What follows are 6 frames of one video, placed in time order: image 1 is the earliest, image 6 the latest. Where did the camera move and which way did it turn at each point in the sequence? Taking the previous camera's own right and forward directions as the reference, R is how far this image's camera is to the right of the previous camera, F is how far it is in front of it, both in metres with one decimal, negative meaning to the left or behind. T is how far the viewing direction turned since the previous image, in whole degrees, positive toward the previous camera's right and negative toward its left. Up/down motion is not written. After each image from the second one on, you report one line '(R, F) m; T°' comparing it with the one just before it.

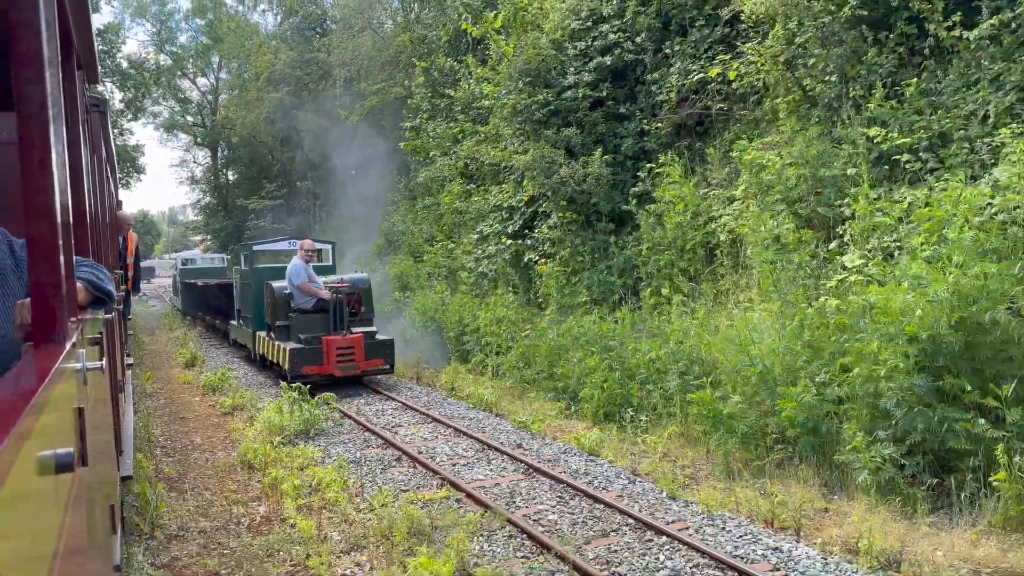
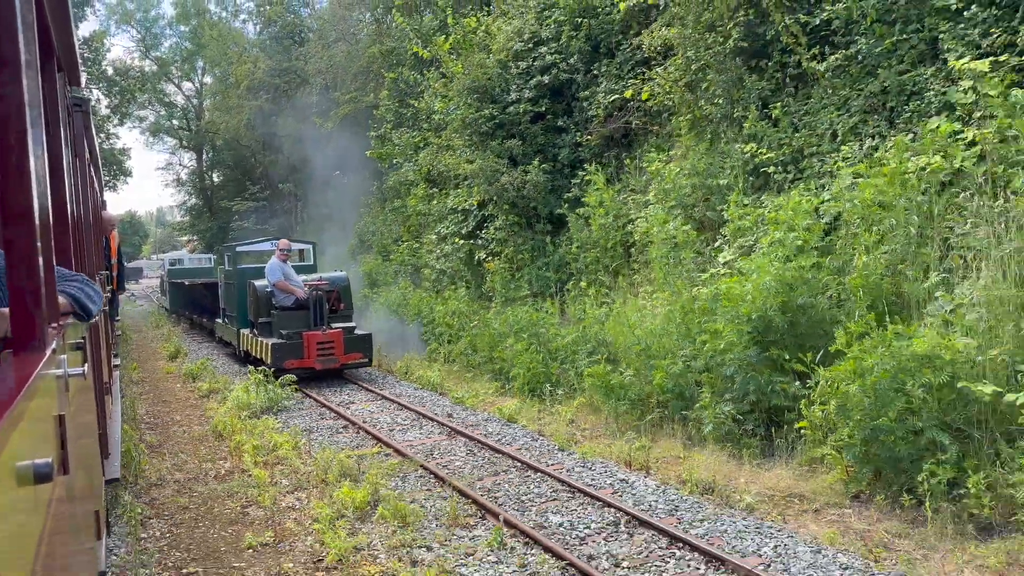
(+0.8, -1.5) m; +1°
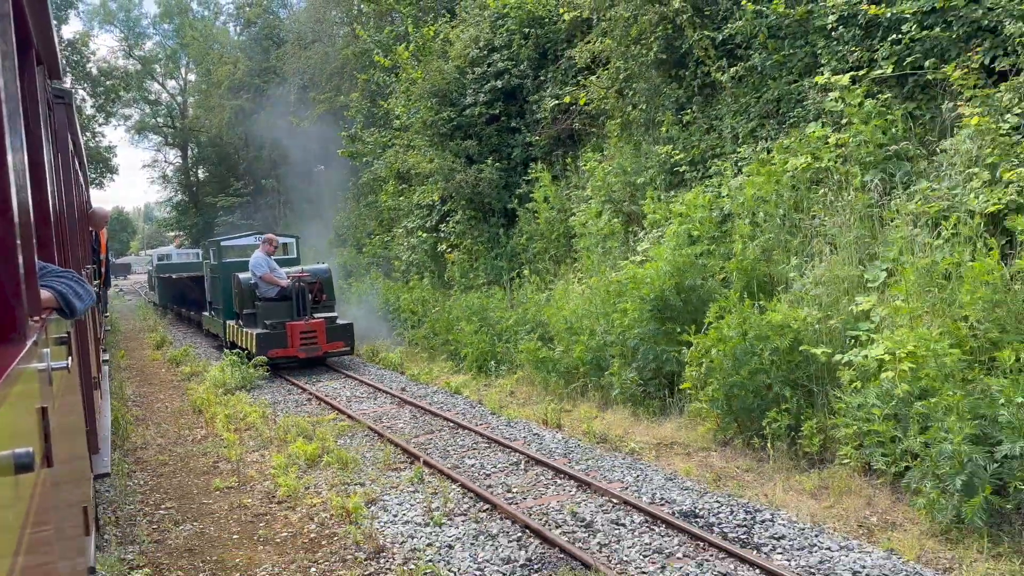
(+0.7, -1.2) m; +1°
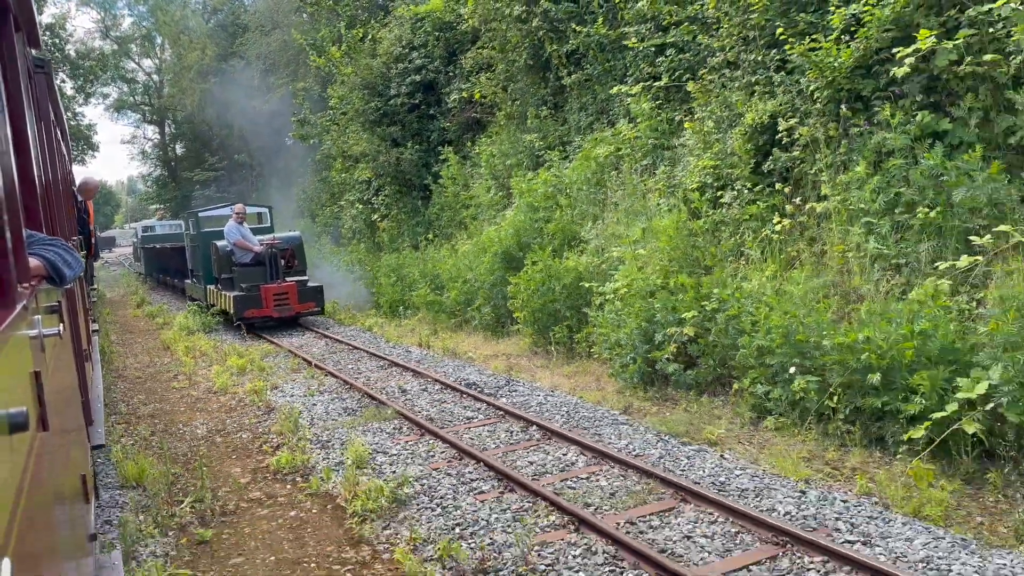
(+1.7, -3.1) m; +1°
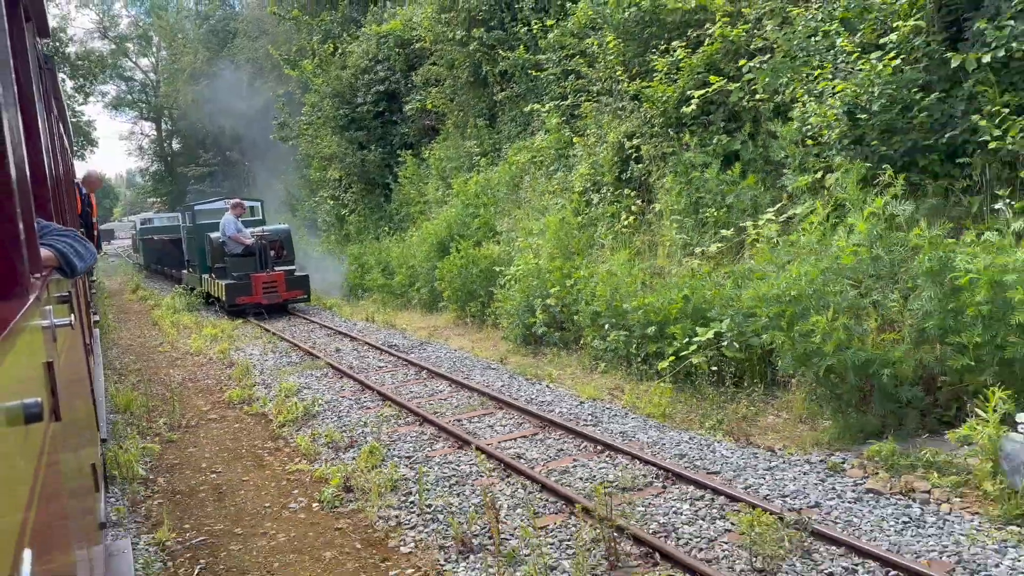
(+1.3, -2.3) m; 0°
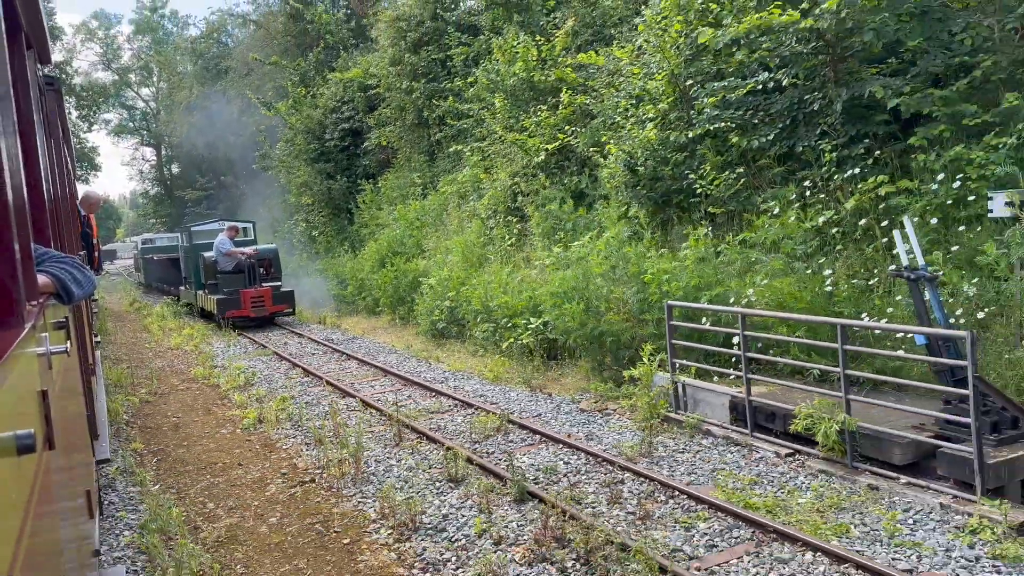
(+1.7, -2.9) m; 0°
